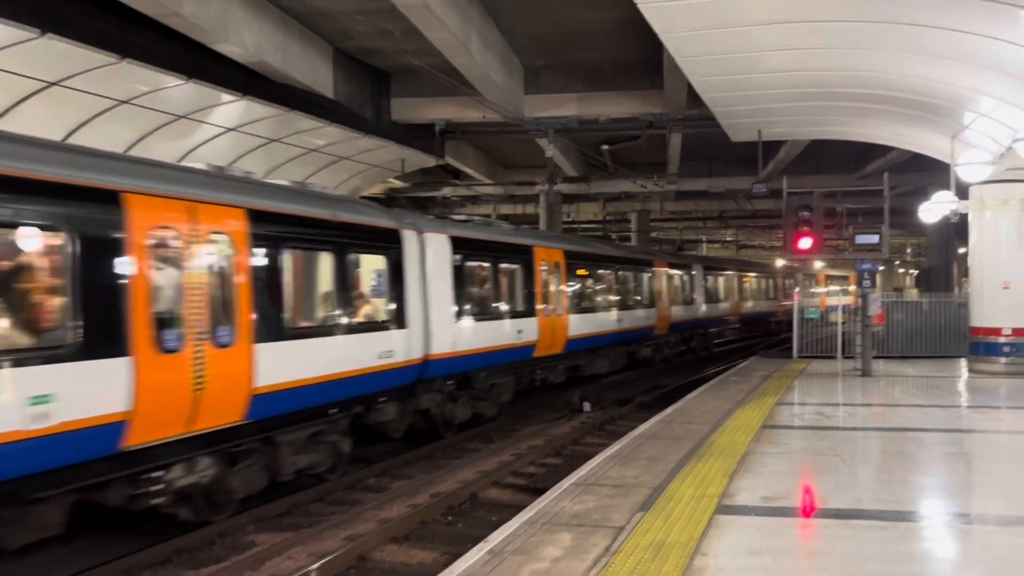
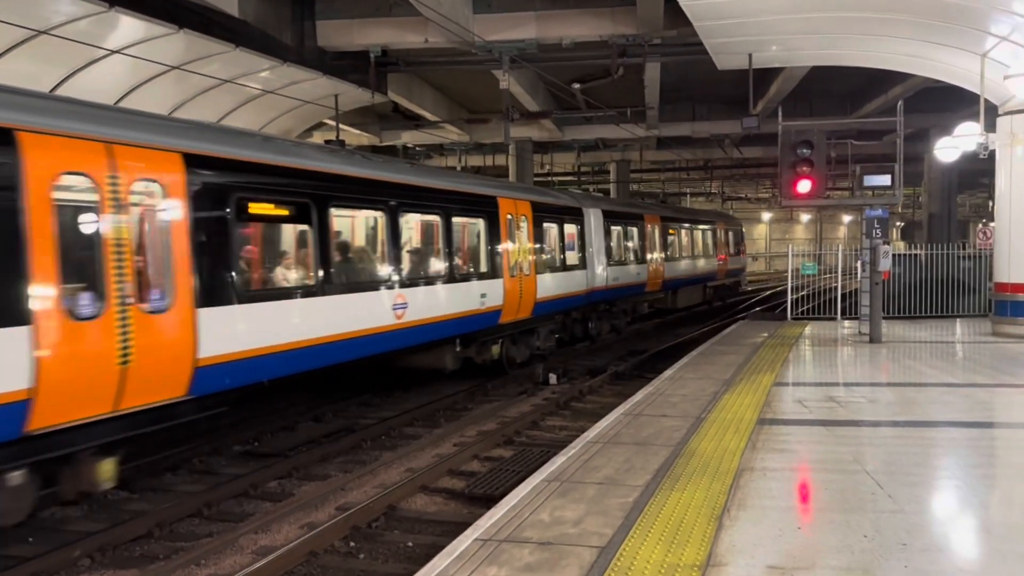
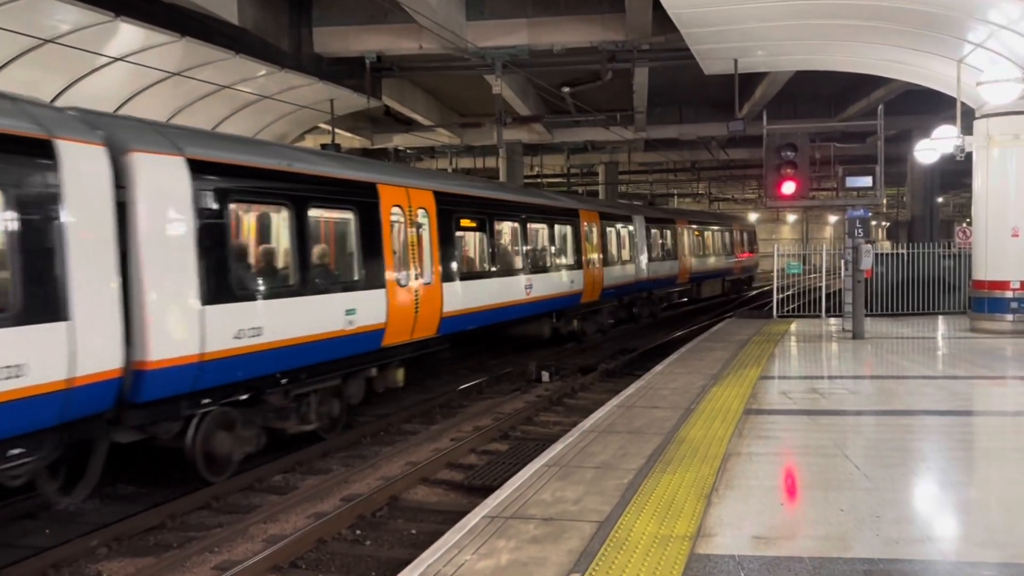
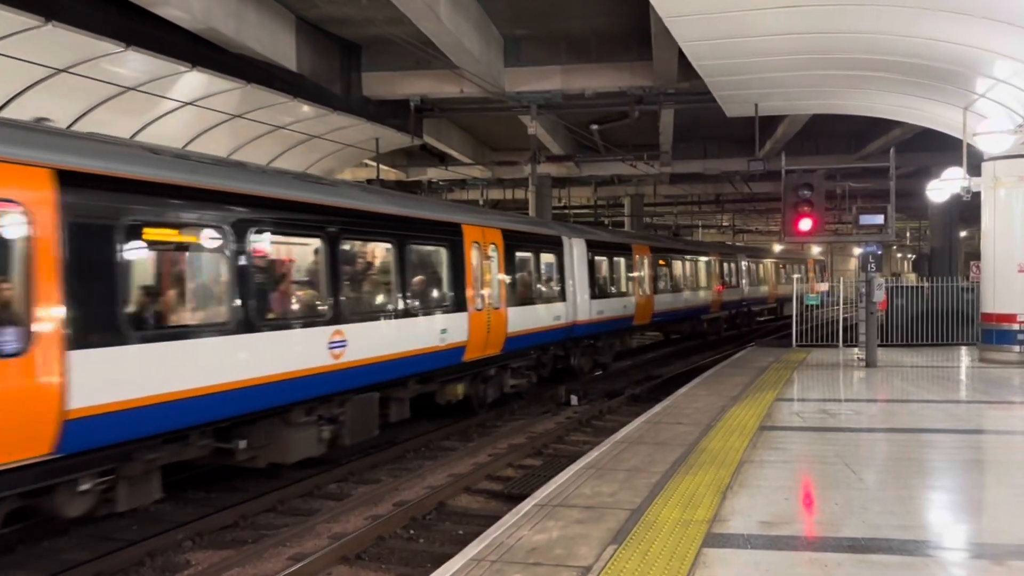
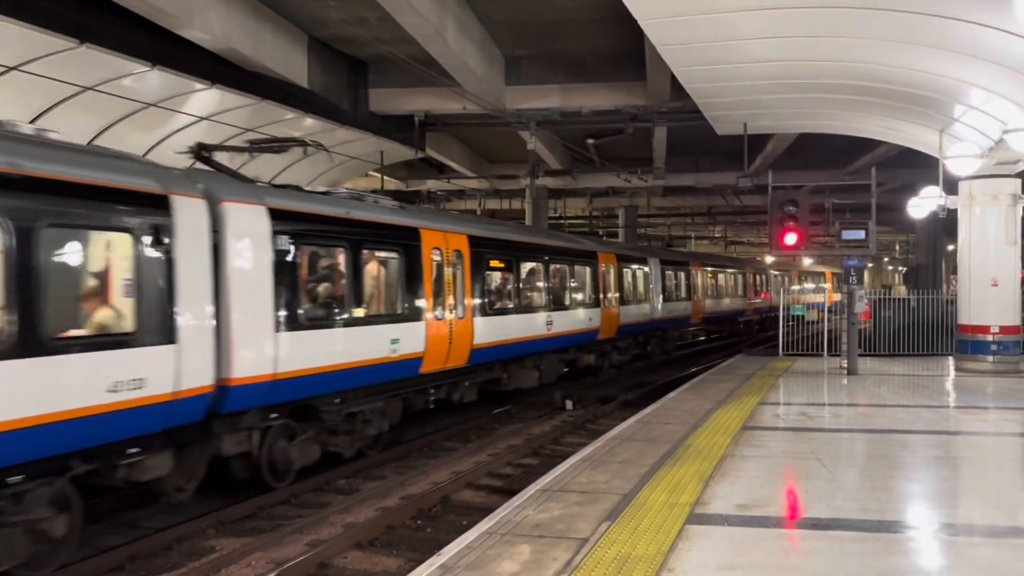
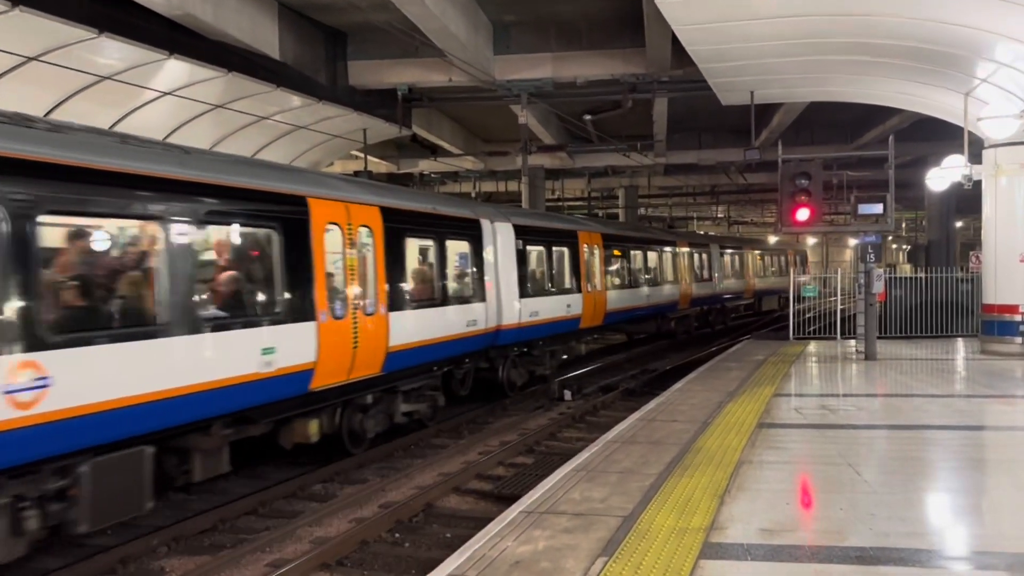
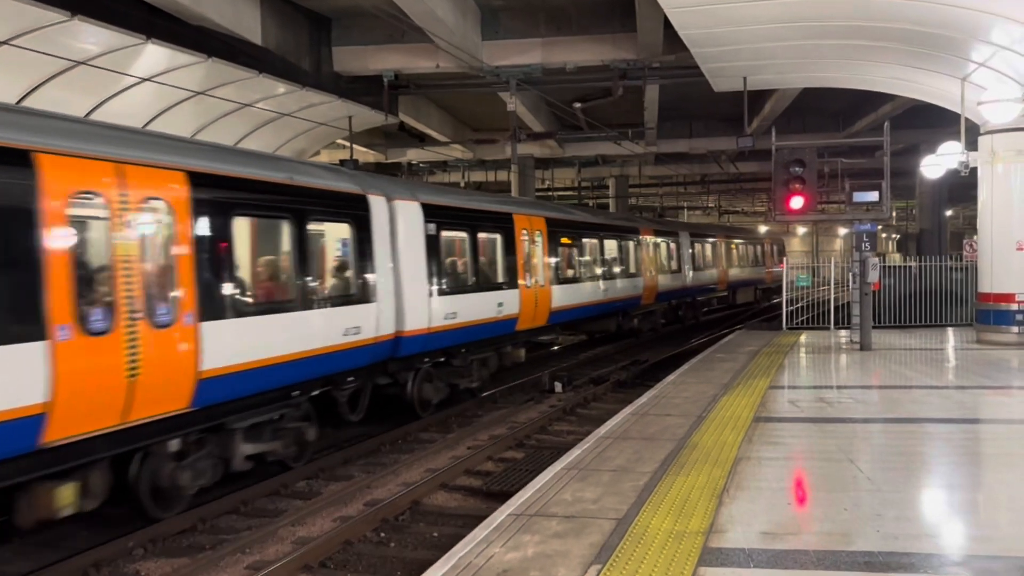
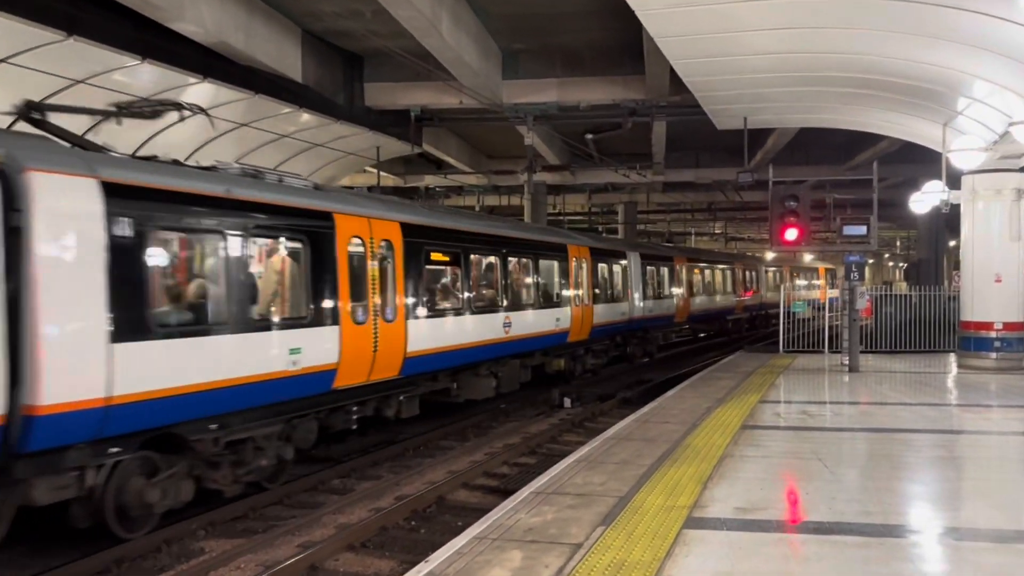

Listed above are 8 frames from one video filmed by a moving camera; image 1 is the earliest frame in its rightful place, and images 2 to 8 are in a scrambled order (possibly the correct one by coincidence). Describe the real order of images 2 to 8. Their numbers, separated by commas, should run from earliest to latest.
5, 8, 4, 6, 7, 3, 2
